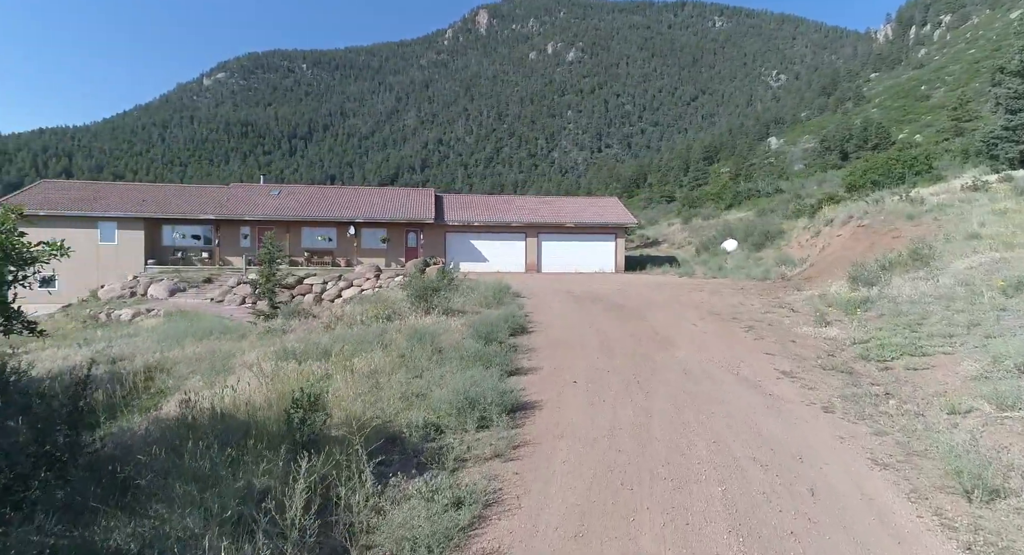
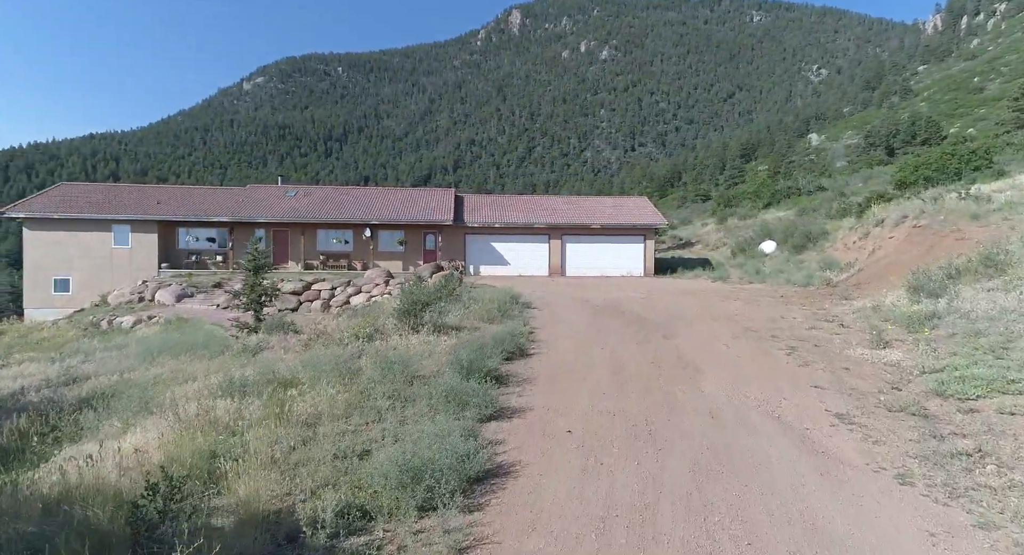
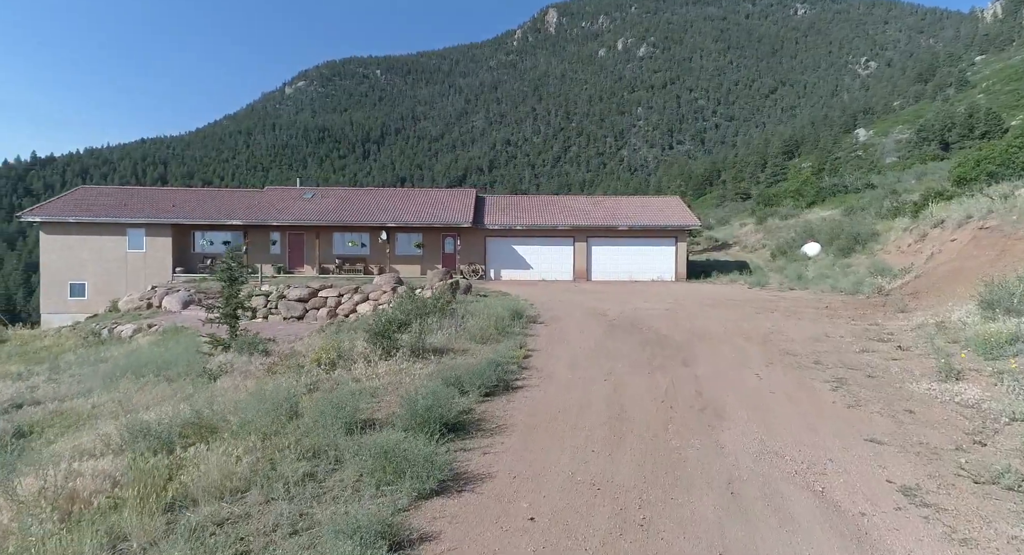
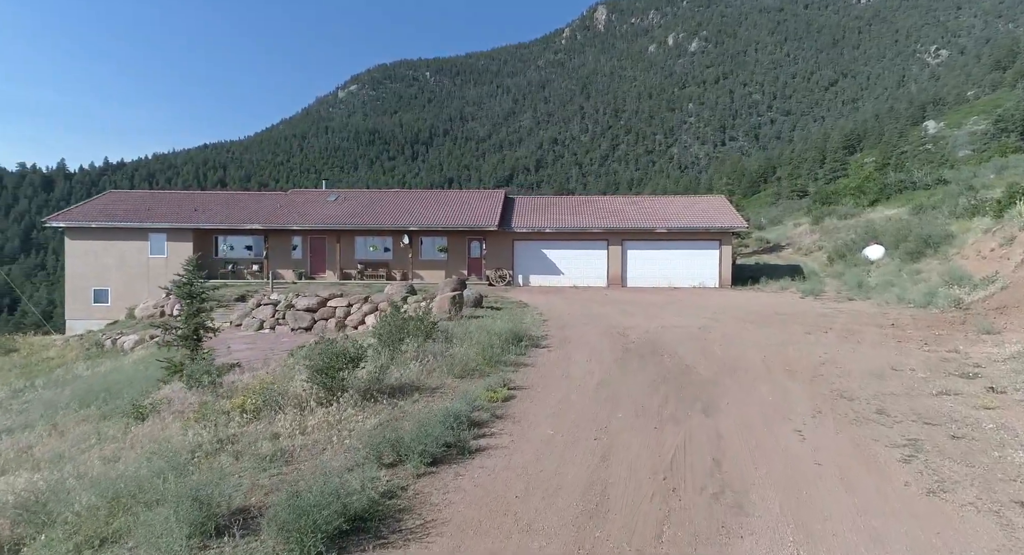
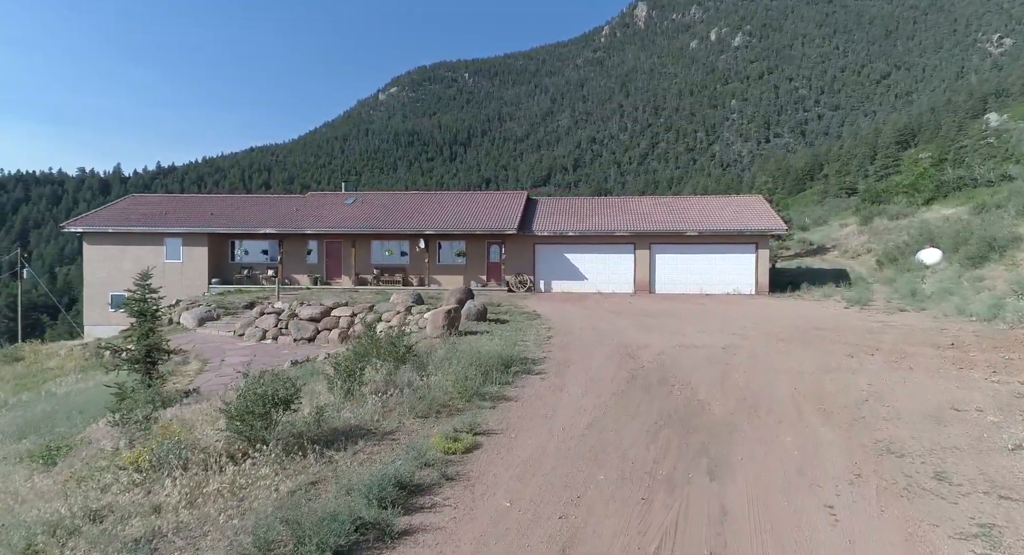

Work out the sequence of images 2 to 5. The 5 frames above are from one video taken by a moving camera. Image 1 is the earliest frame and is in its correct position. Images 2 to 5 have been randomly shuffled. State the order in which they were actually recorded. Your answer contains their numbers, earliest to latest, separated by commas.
2, 3, 4, 5
